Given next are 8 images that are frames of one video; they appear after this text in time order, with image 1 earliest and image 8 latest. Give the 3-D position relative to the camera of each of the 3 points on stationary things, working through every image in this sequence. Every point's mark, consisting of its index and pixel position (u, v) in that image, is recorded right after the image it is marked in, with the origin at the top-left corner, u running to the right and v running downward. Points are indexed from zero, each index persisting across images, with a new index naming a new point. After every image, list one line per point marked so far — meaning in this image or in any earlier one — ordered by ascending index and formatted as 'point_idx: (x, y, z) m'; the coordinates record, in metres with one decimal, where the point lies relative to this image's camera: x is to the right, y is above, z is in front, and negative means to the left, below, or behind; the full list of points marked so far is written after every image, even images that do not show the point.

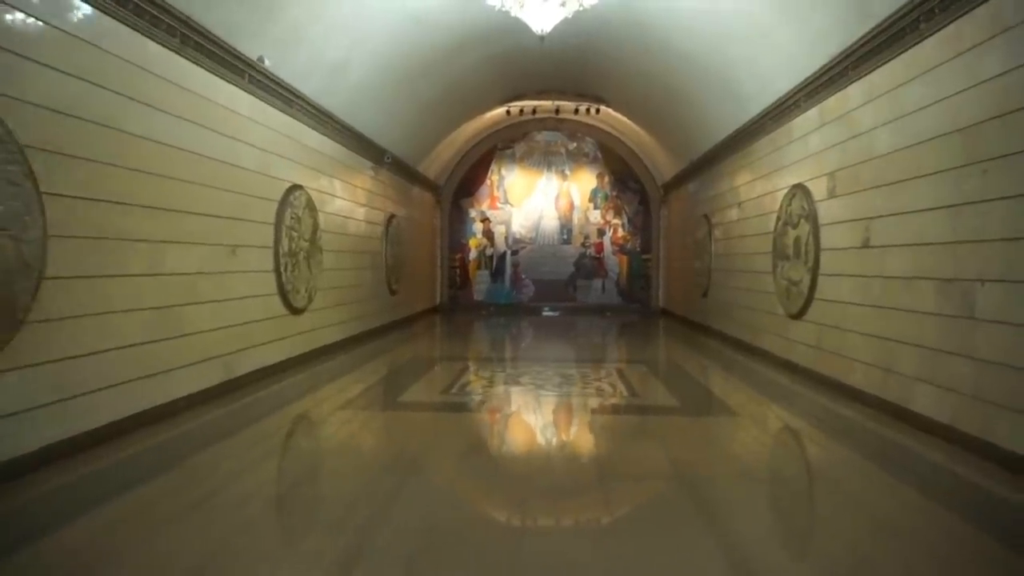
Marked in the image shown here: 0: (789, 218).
0: (+3.4, +1.1, +9.0) m
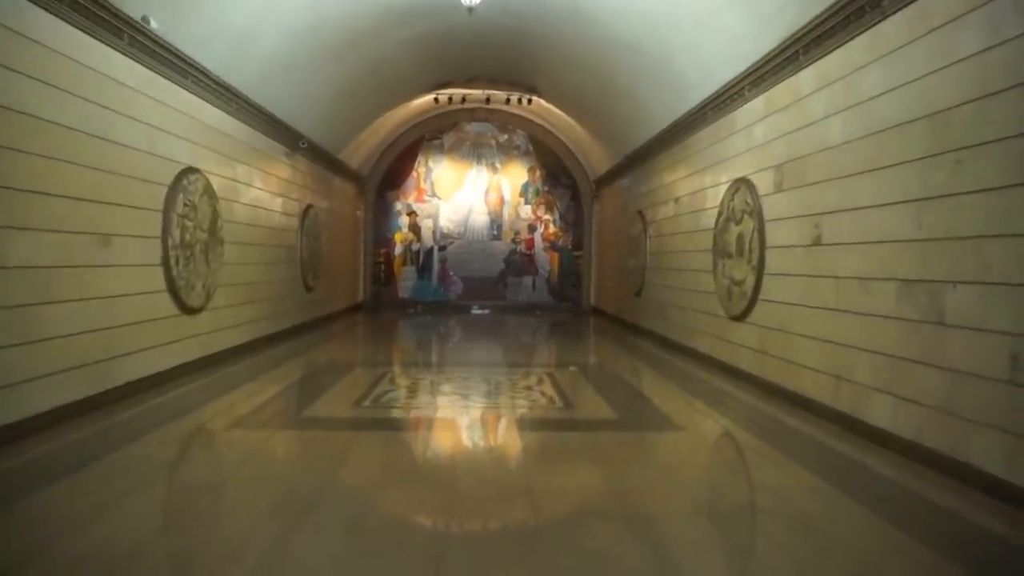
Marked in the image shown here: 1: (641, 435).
0: (+2.5, +0.9, +8.4) m
1: (+1.2, -1.3, +6.5) m
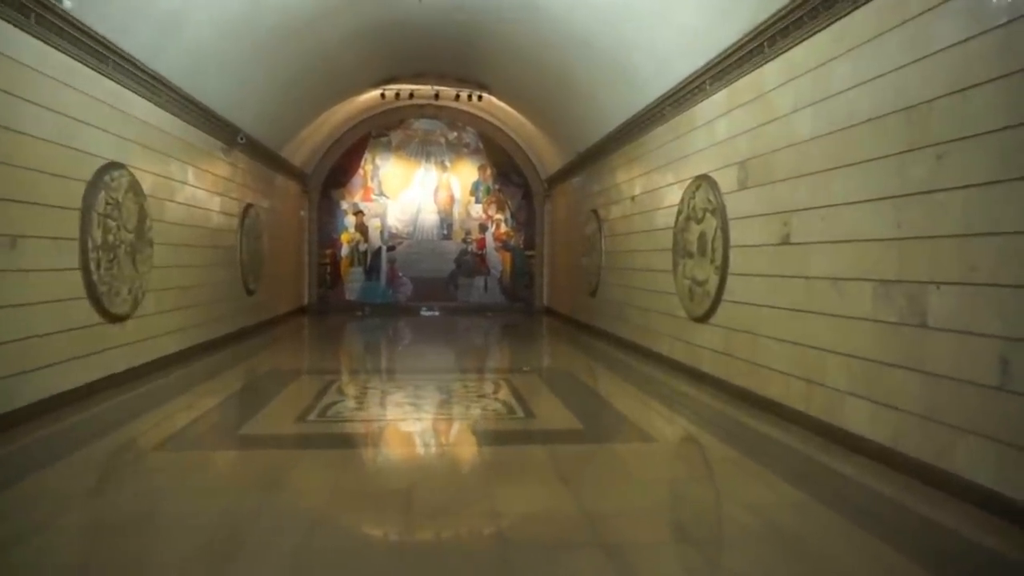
0: (+2.0, +0.9, +8.1) m
1: (+0.8, -1.3, +6.2) m
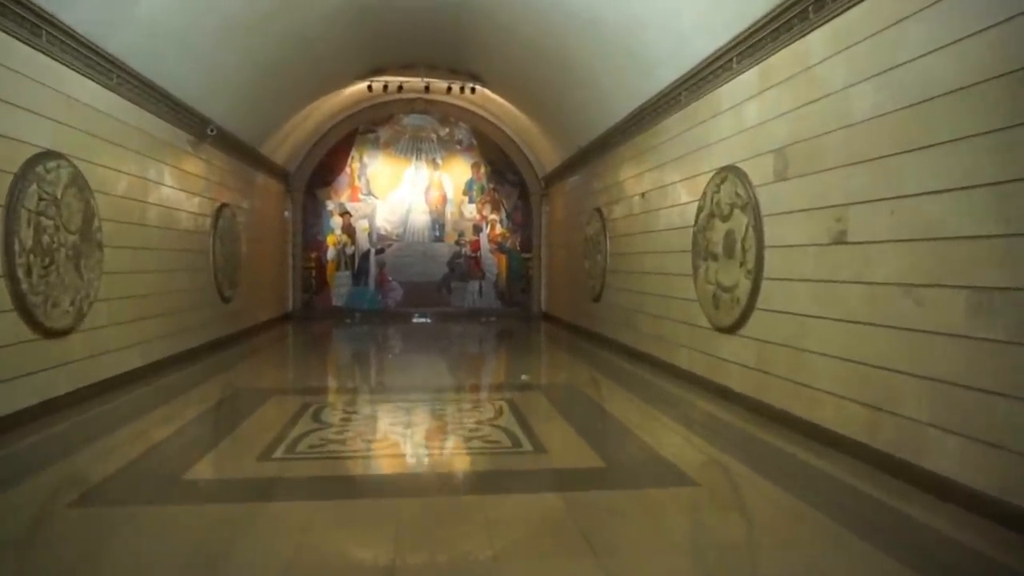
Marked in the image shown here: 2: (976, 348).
0: (+2.0, +0.8, +7.2) m
1: (+0.8, -1.4, +5.3) m
2: (+2.6, -0.3, +3.9) m
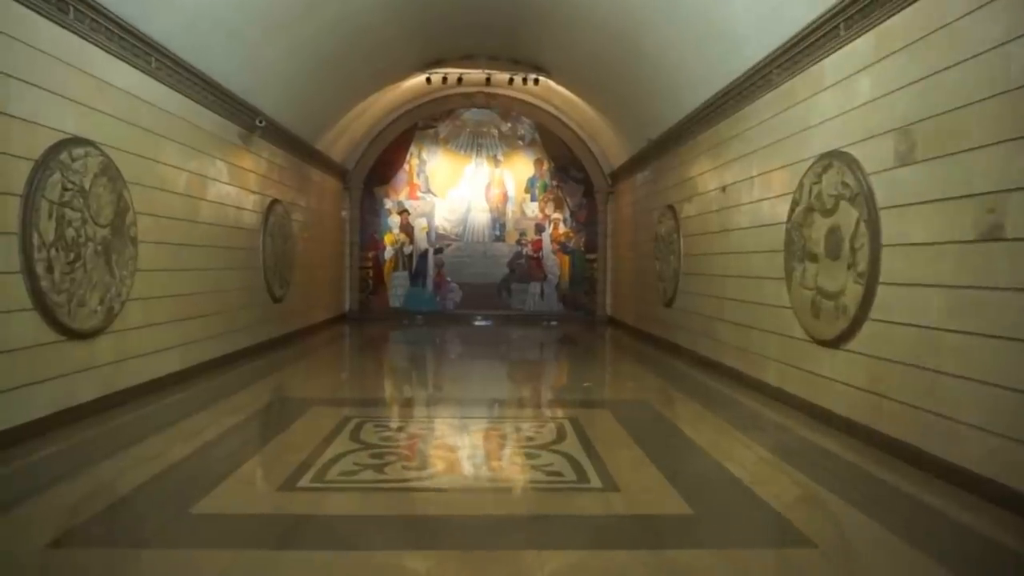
0: (+2.6, +0.8, +6.2) m
1: (+1.2, -1.4, +4.4) m
2: (+2.8, -0.4, +2.9) m
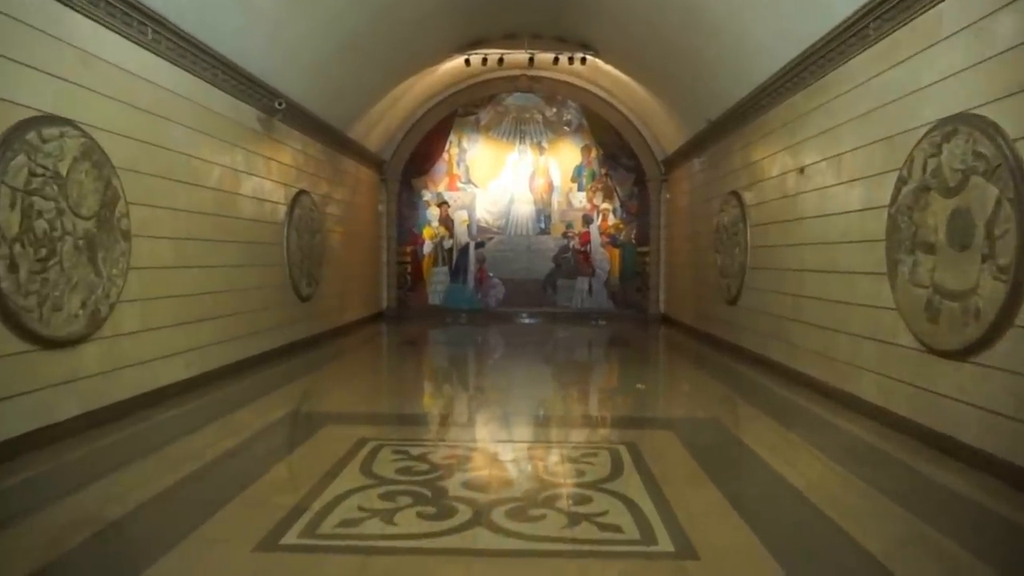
0: (+2.9, +0.8, +5.0) m
1: (+1.4, -1.4, +3.3) m
2: (+2.9, -0.4, +1.7) m
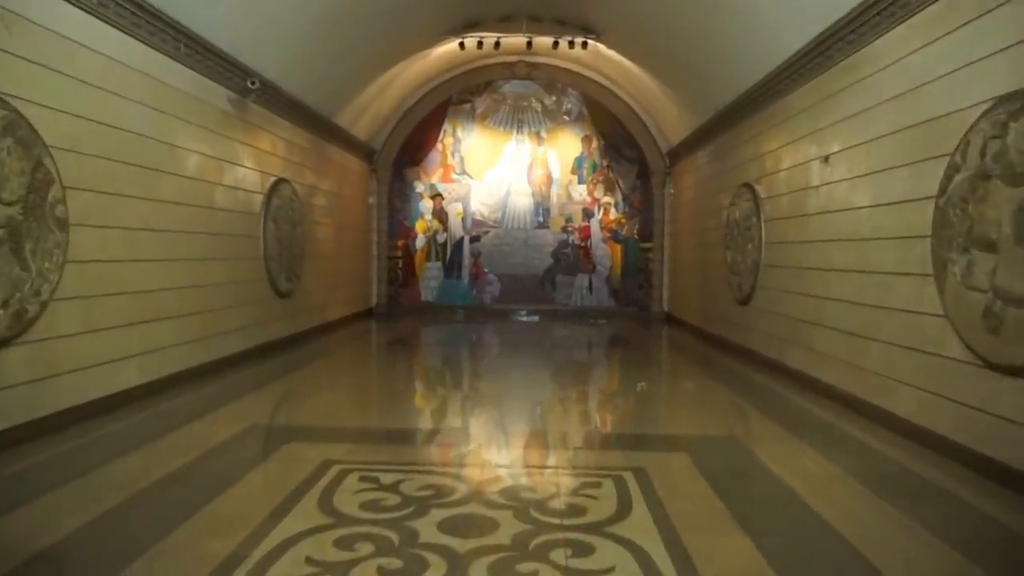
0: (+2.9, +0.8, +4.3) m
1: (+1.4, -1.4, +2.6) m
2: (+2.9, -0.4, +1.0) m
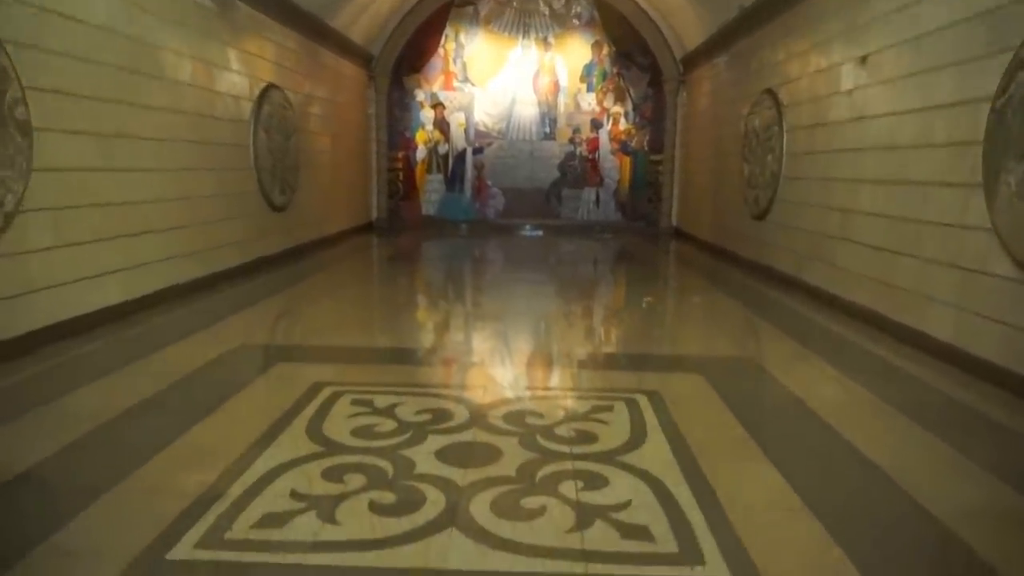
0: (+2.9, +1.3, +3.8) m
1: (+1.4, -1.1, +2.4) m
2: (+2.9, -0.3, +0.7) m
